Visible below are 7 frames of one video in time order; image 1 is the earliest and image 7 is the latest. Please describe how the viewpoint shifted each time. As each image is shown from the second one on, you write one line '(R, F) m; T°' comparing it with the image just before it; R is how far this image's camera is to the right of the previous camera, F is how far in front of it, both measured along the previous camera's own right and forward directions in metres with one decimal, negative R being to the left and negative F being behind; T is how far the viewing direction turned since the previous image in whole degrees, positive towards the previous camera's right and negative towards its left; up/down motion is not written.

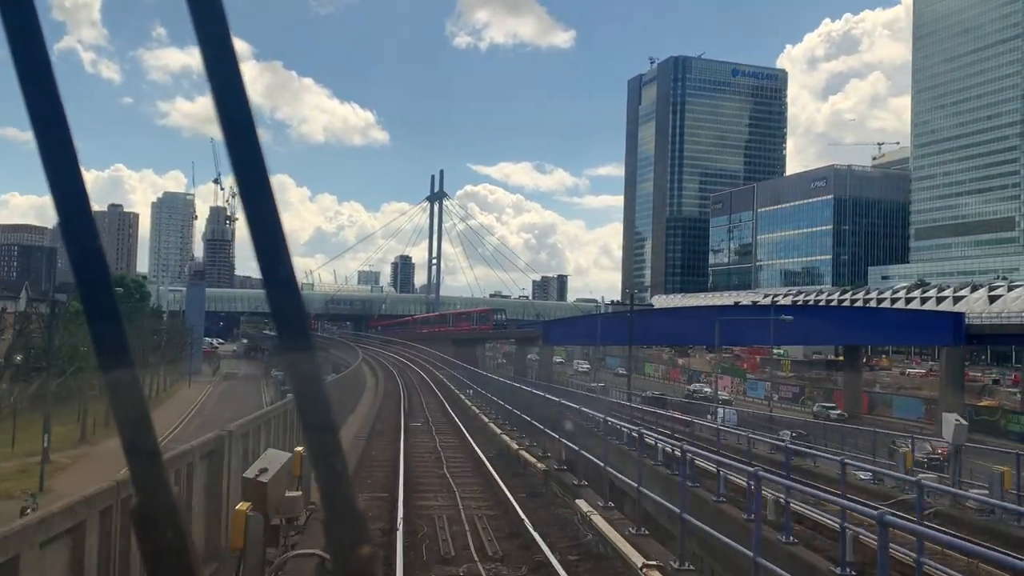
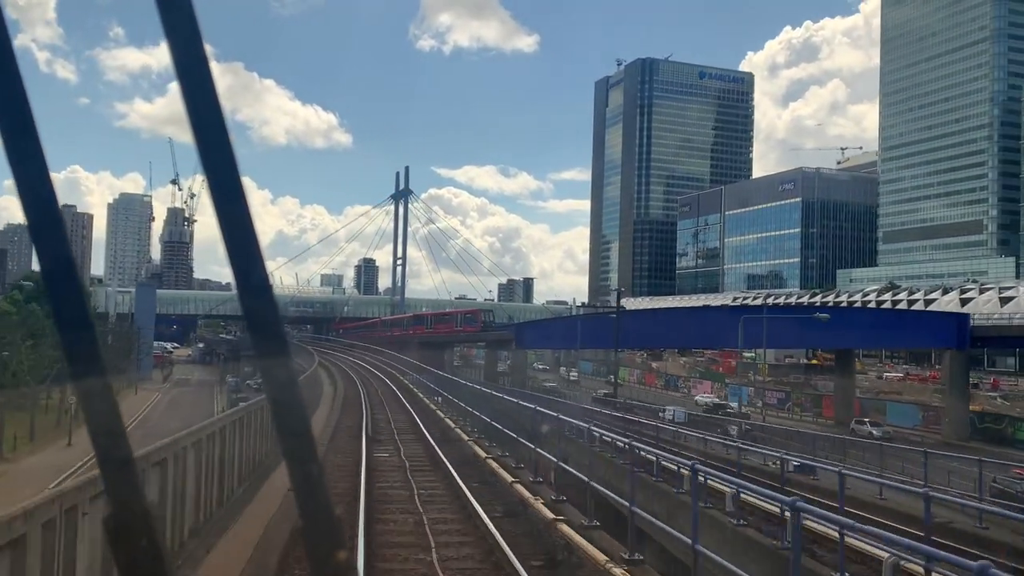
(-0.2, +1.8) m; +3°
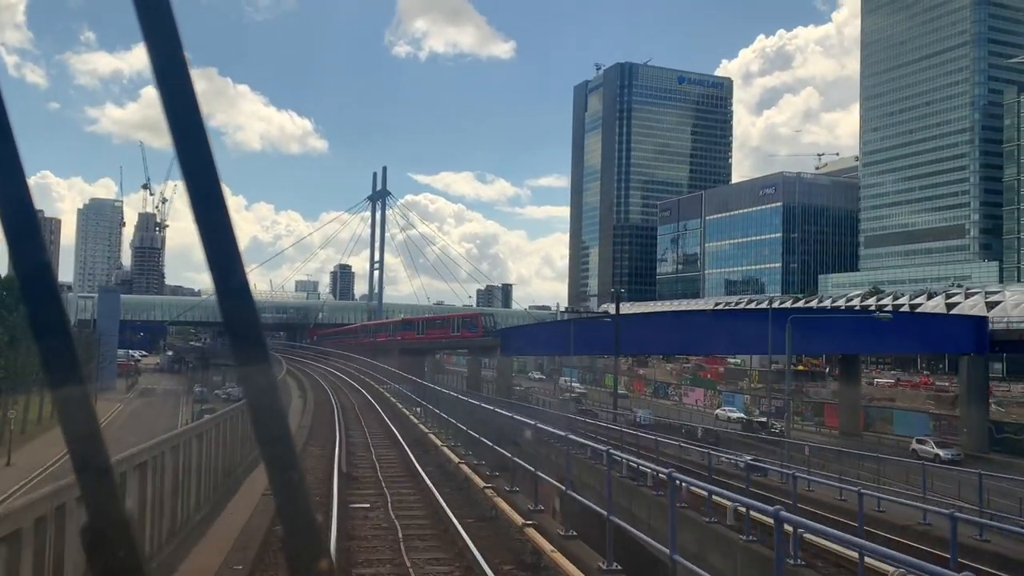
(-0.3, +1.5) m; +2°
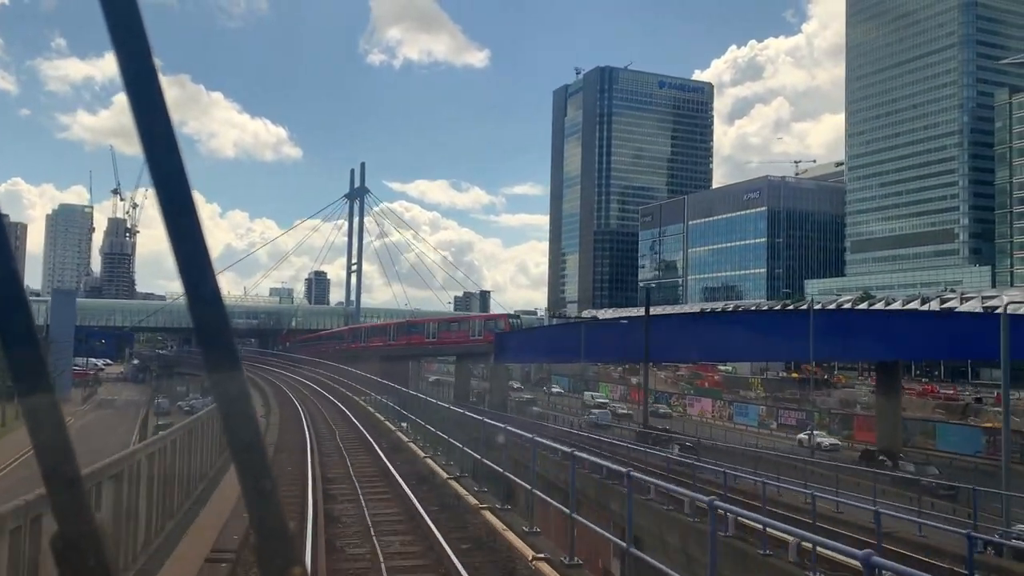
(-0.6, +2.5) m; +2°
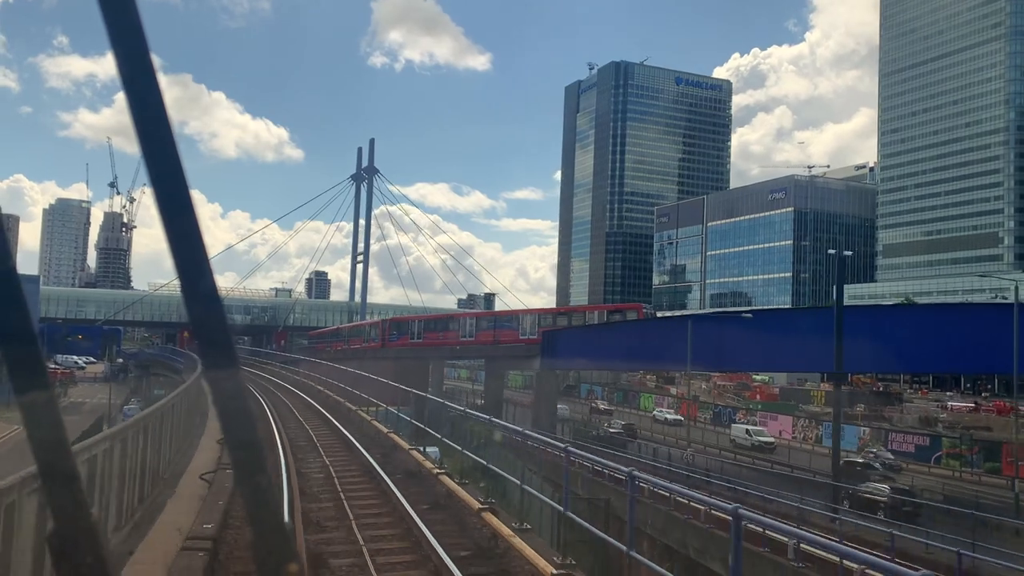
(-1.2, +4.7) m; 0°
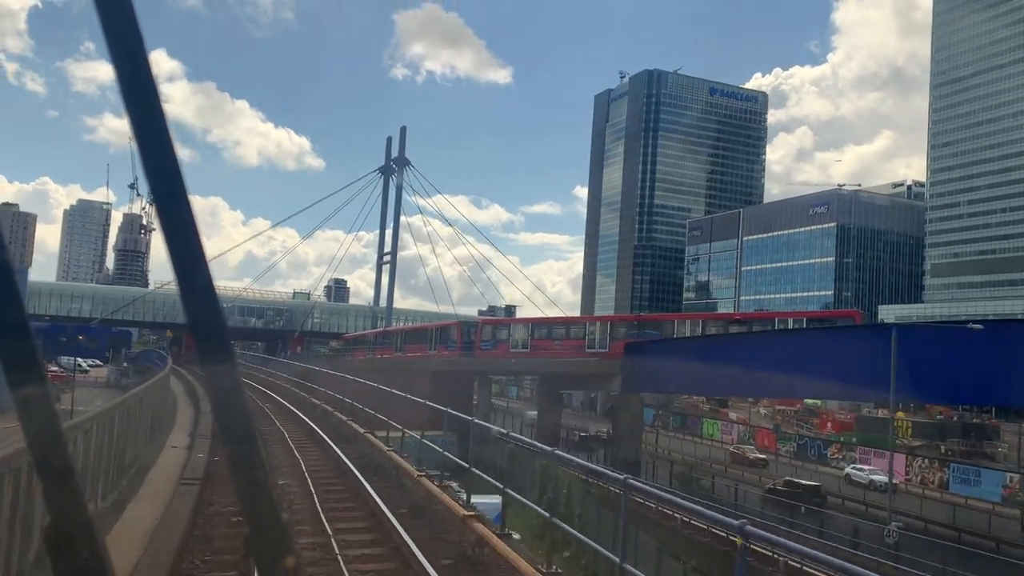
(-1.1, +3.7) m; -1°
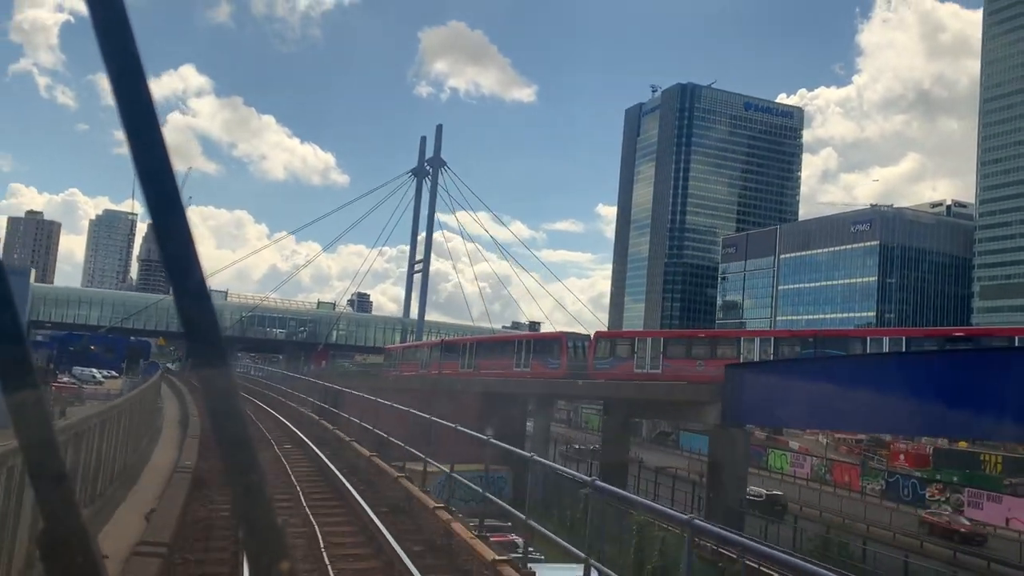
(-0.8, +2.5) m; -1°
